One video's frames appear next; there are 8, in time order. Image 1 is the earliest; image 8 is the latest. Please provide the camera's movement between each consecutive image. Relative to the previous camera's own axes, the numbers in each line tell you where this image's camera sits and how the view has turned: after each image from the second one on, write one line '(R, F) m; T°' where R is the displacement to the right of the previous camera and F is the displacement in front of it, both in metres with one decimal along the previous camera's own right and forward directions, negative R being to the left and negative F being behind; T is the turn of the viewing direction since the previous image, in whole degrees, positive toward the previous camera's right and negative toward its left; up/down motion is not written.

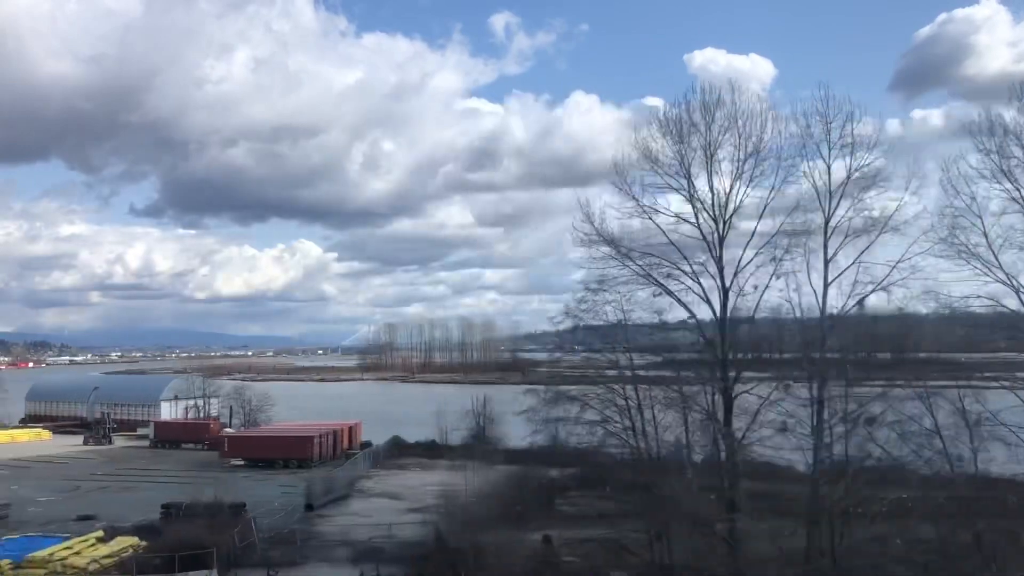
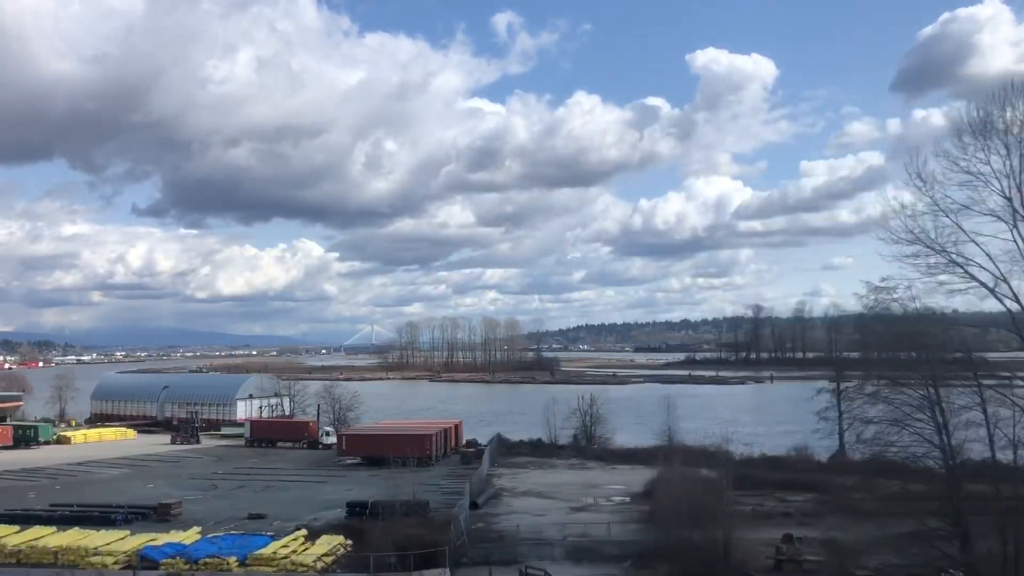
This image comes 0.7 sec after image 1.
(-3.1, 0.0) m; 0°
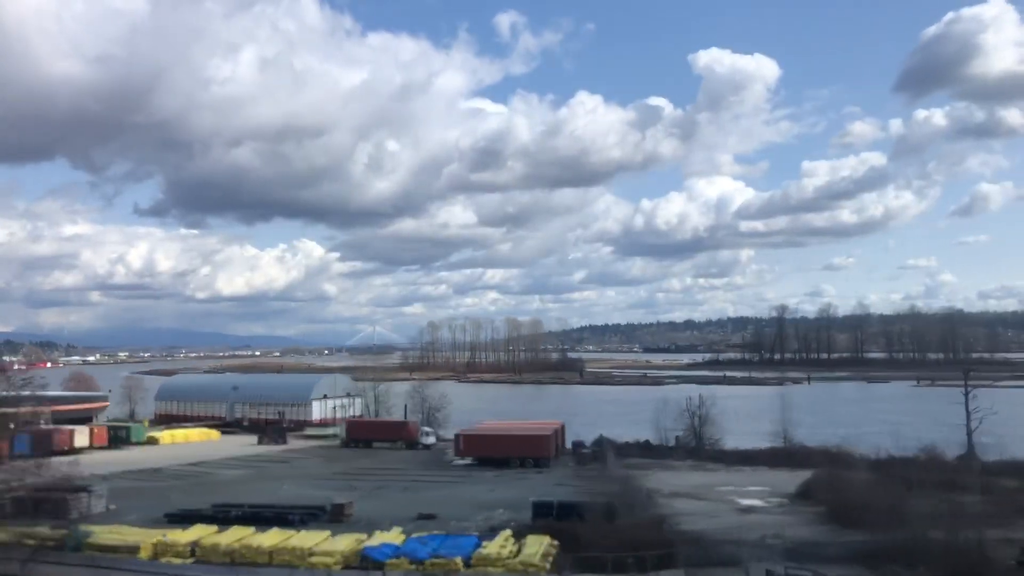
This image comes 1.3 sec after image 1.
(-3.1, +0.1) m; 0°
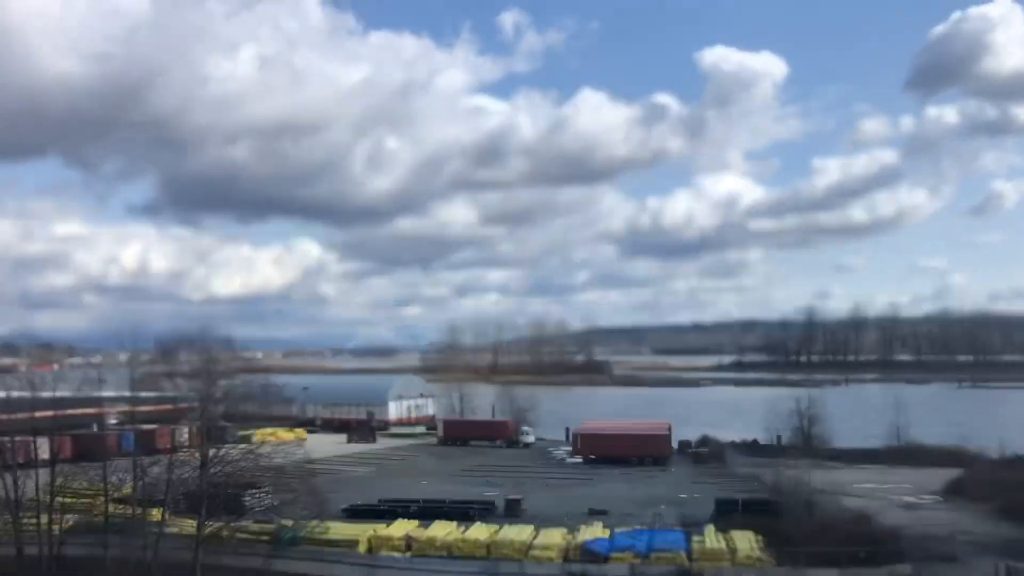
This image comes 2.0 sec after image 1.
(-3.0, -0.3) m; -1°
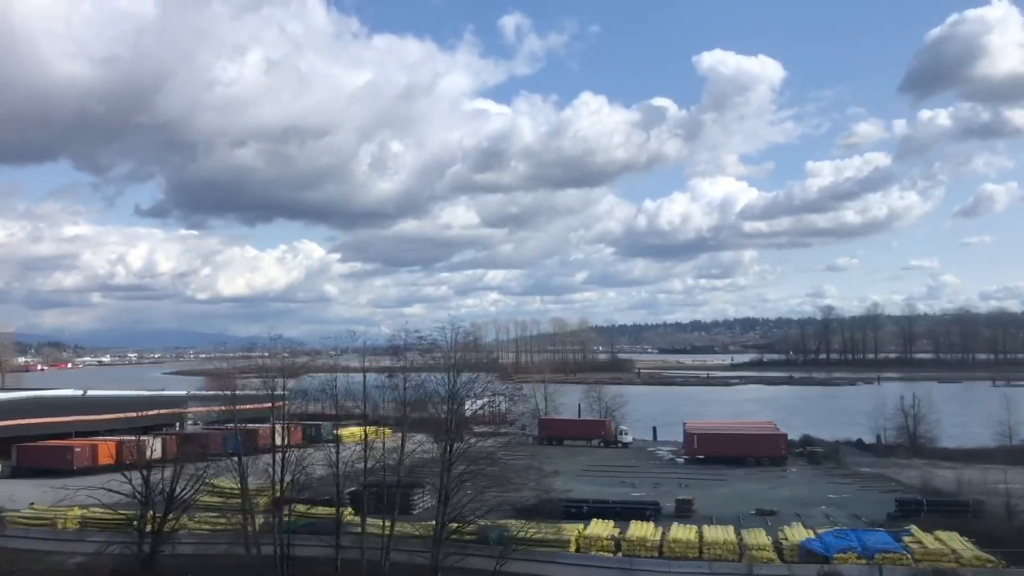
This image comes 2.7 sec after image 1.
(-3.1, 0.0) m; 0°
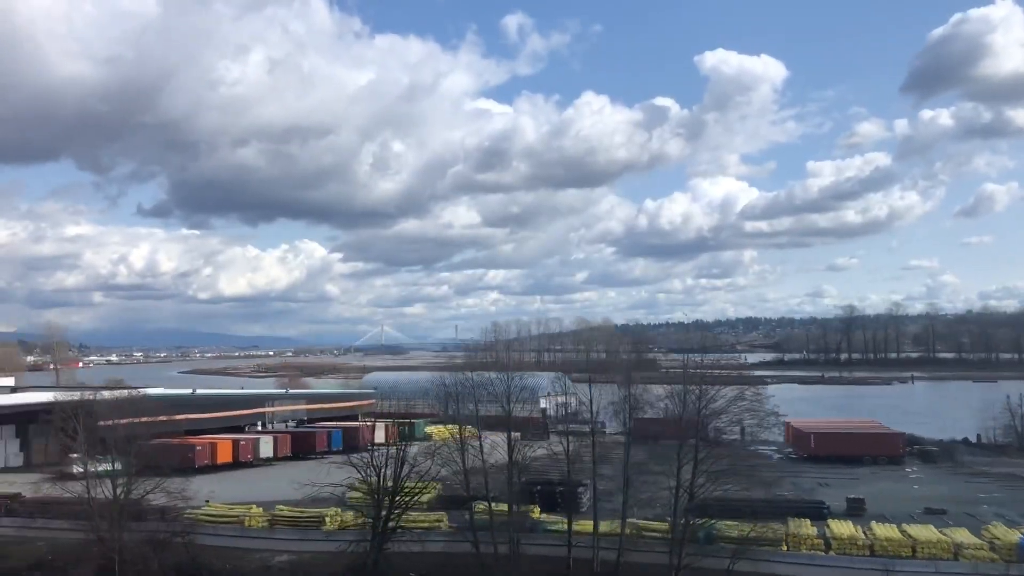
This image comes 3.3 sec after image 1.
(-3.1, 0.0) m; 0°
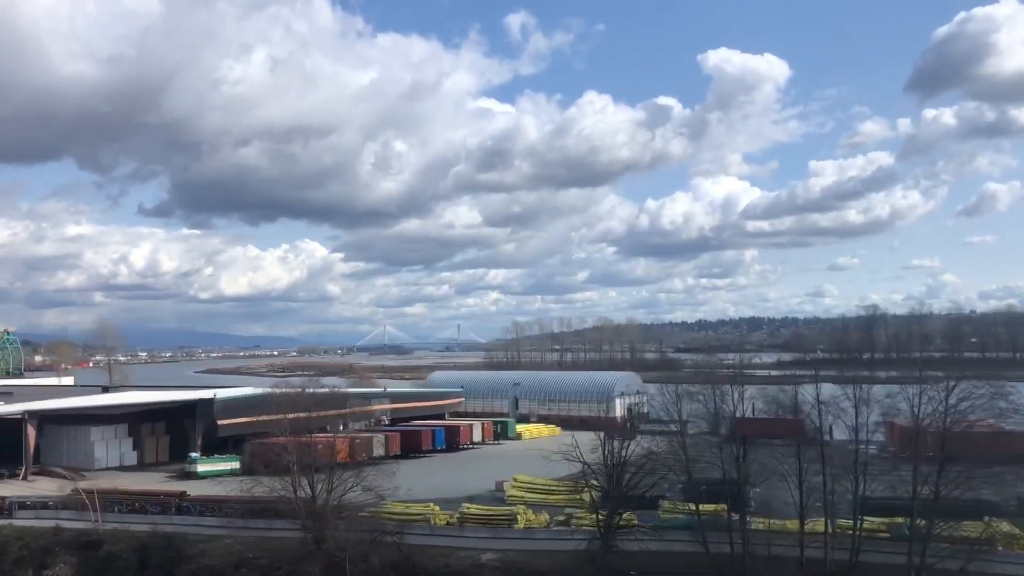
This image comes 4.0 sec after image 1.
(-3.1, 0.0) m; 0°
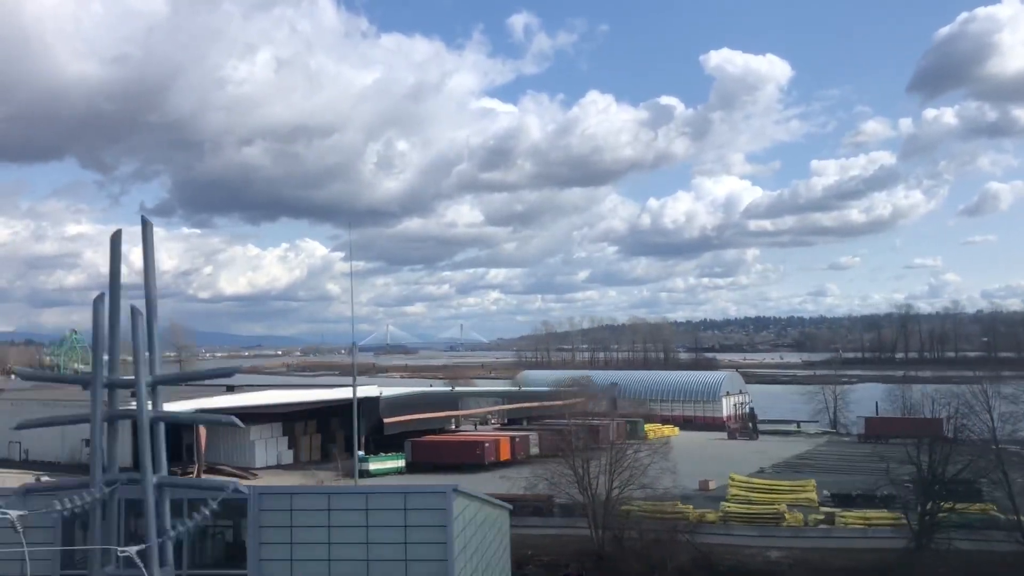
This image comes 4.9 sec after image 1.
(-4.3, 0.0) m; 0°
